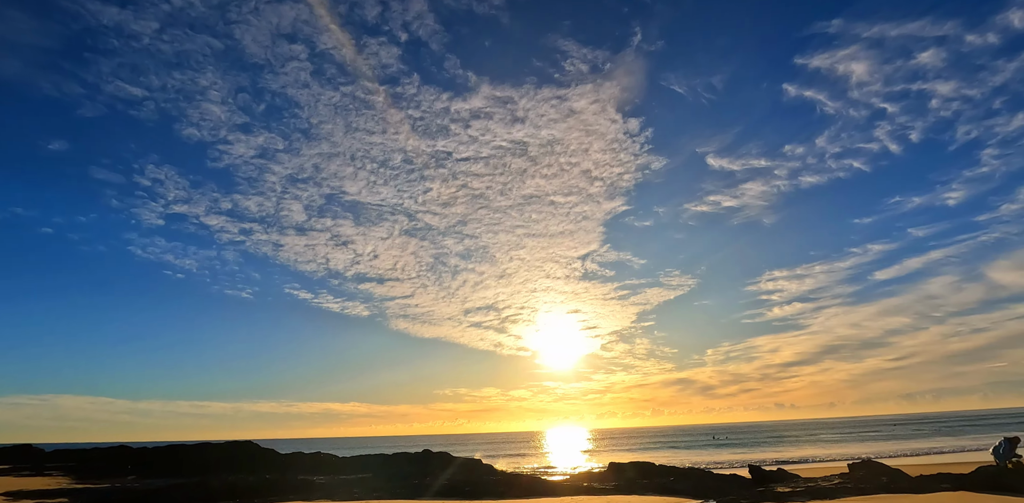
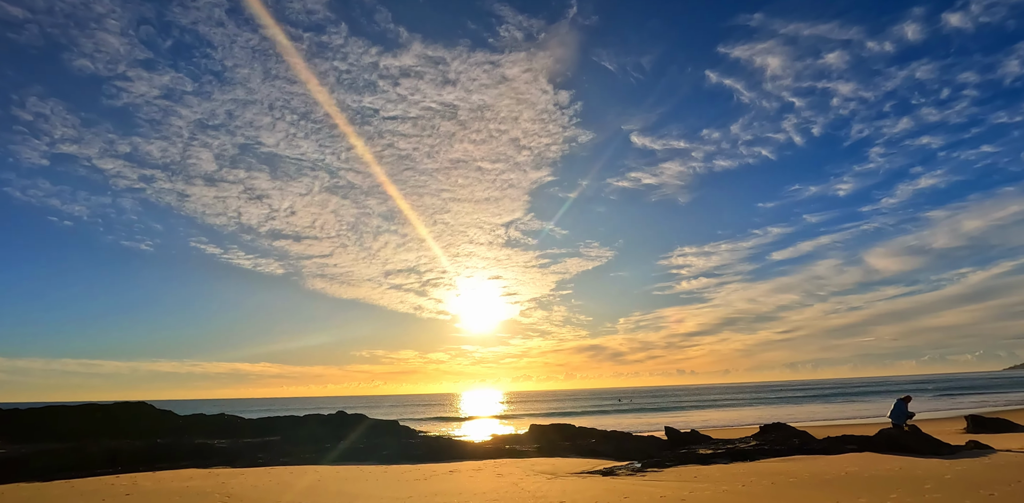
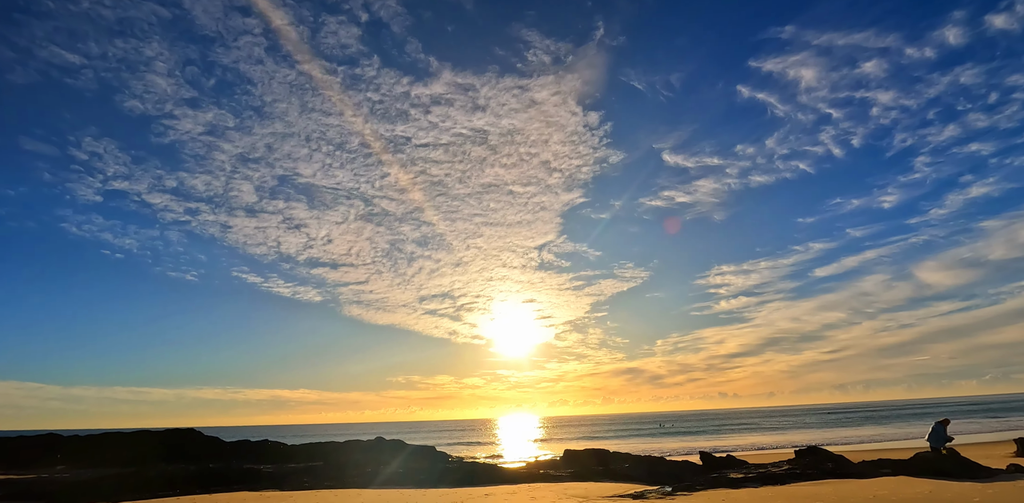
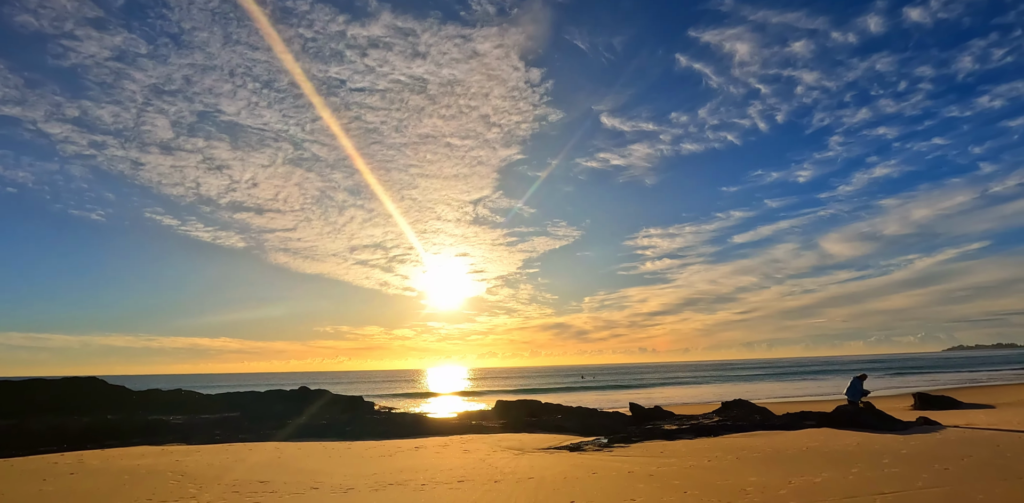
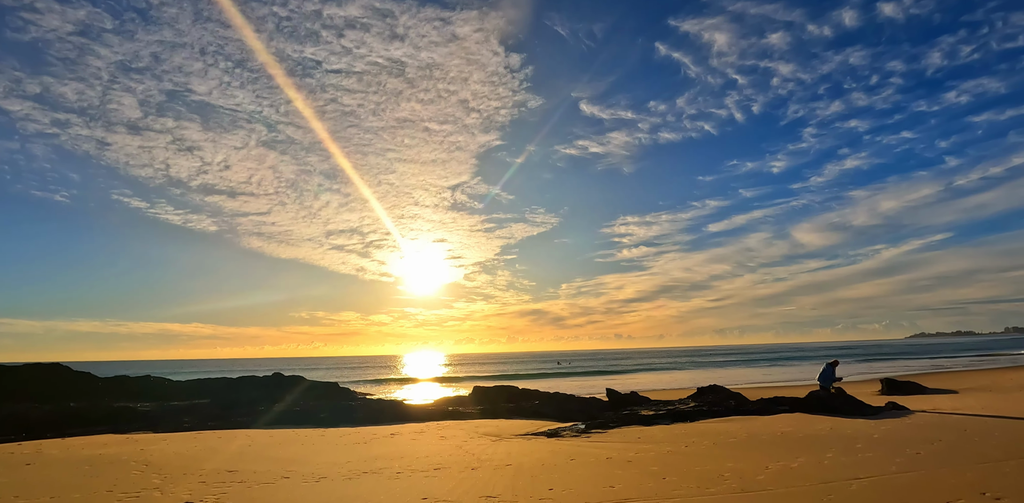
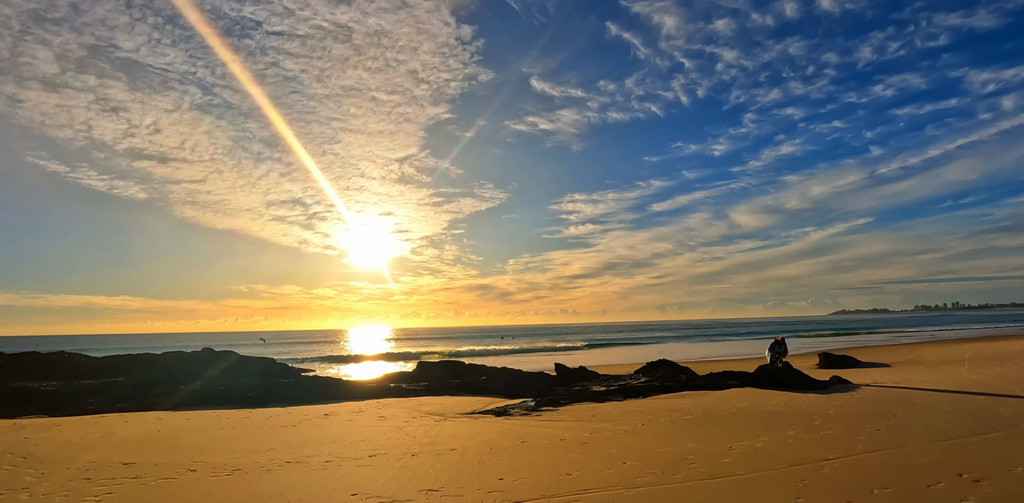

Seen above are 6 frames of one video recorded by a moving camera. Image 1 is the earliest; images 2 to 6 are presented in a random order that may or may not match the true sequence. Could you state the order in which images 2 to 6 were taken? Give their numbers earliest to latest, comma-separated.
3, 2, 4, 5, 6
